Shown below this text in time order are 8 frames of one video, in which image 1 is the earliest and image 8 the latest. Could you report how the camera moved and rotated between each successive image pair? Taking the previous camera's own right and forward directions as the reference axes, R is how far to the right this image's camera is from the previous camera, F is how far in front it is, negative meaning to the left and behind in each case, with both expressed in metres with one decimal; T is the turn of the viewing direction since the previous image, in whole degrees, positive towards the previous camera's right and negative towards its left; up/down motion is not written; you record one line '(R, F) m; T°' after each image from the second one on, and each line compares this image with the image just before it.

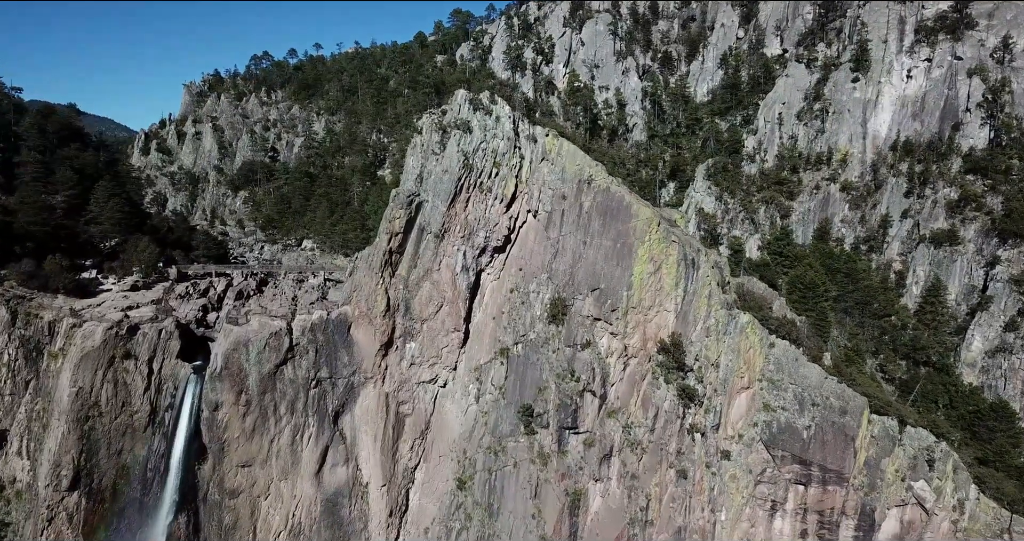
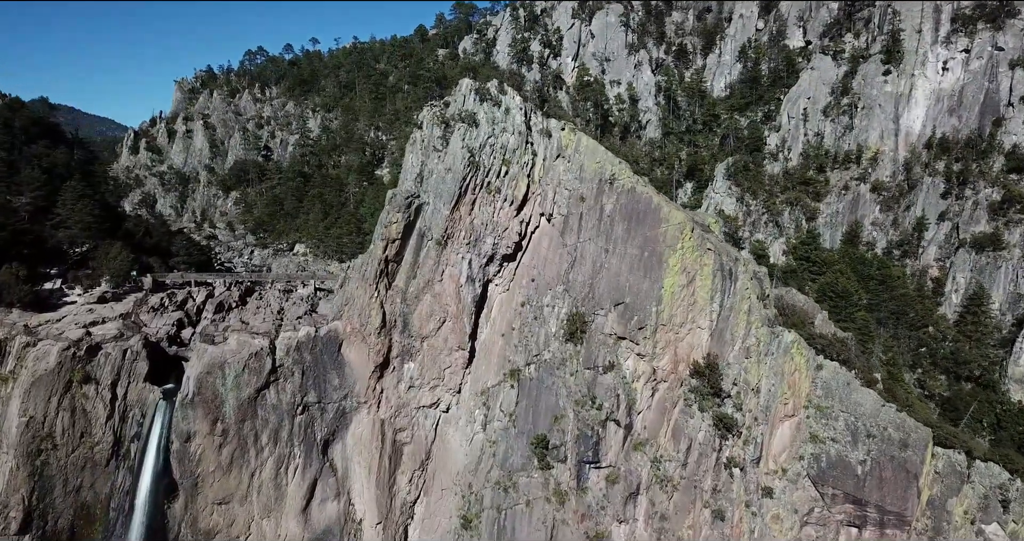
(-0.6, +3.9) m; 0°
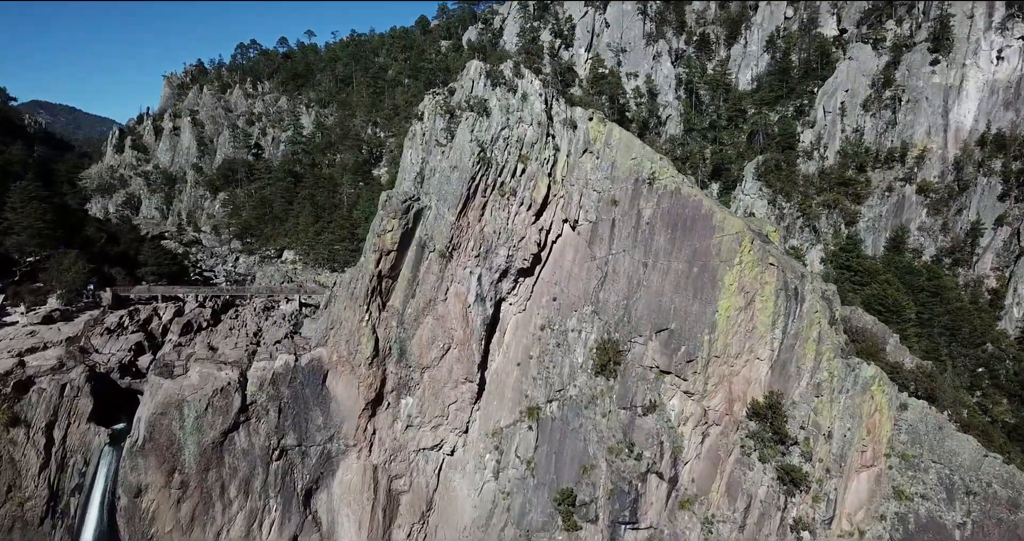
(-0.8, +5.0) m; 0°
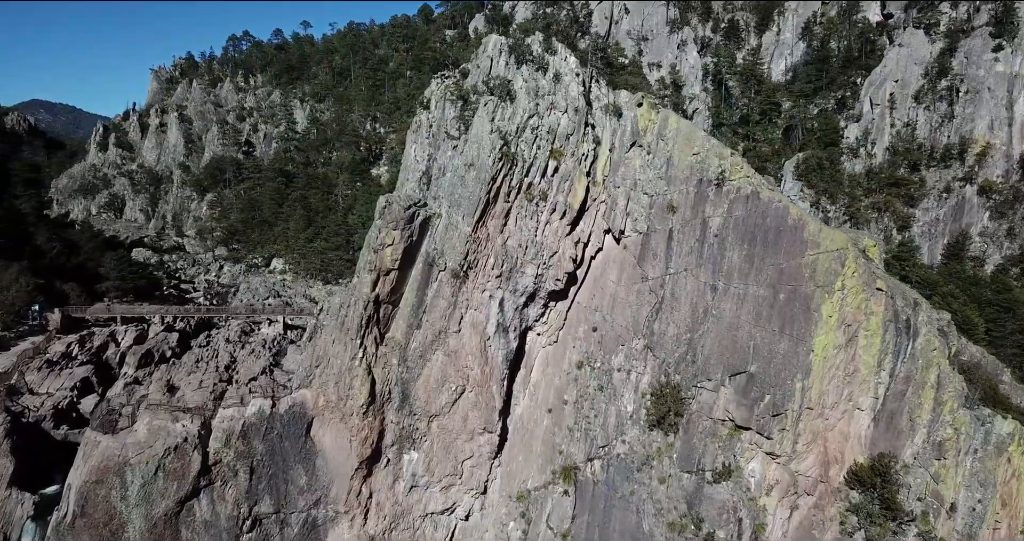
(-1.1, +5.1) m; 0°
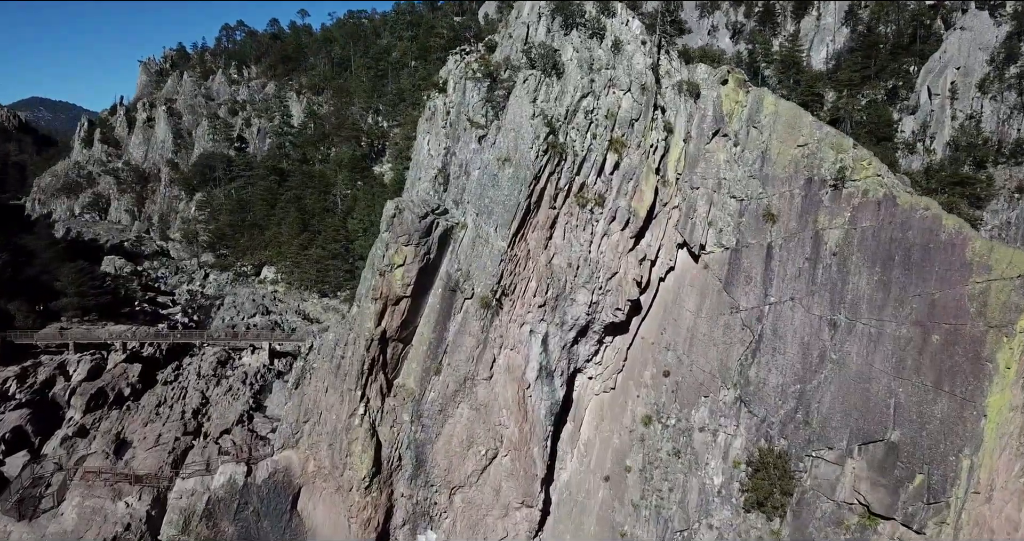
(-1.3, +4.8) m; 0°
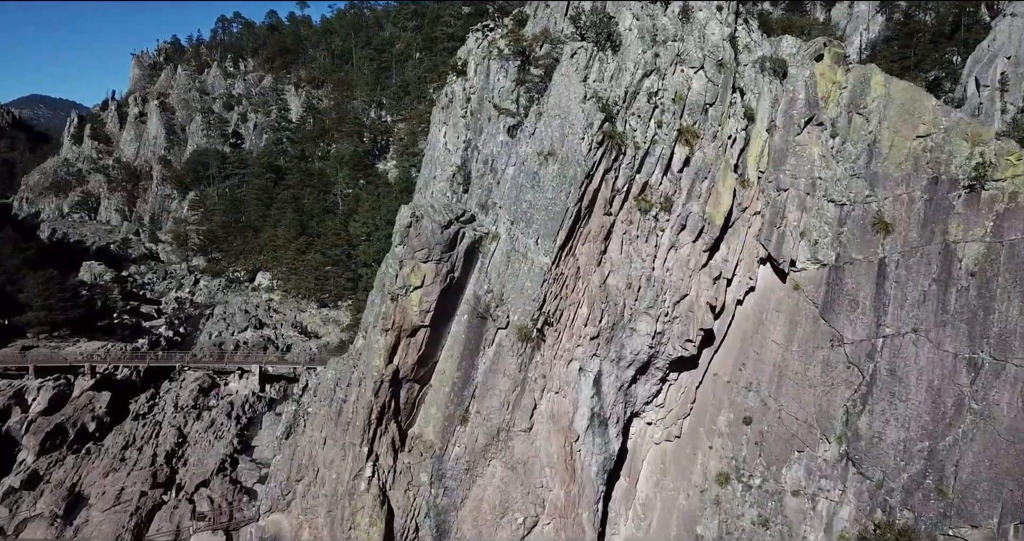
(-1.0, +3.1) m; 0°
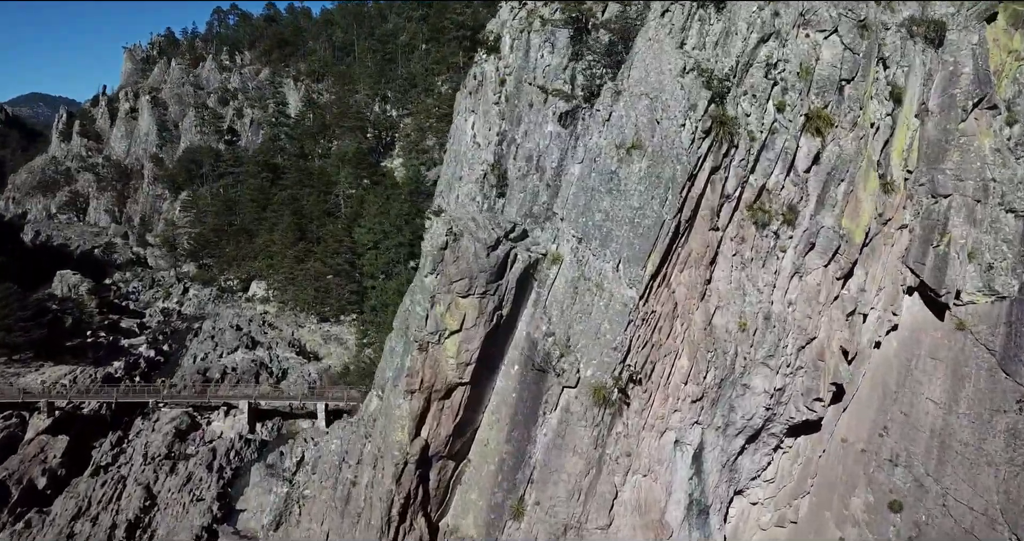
(-1.2, +3.3) m; 0°
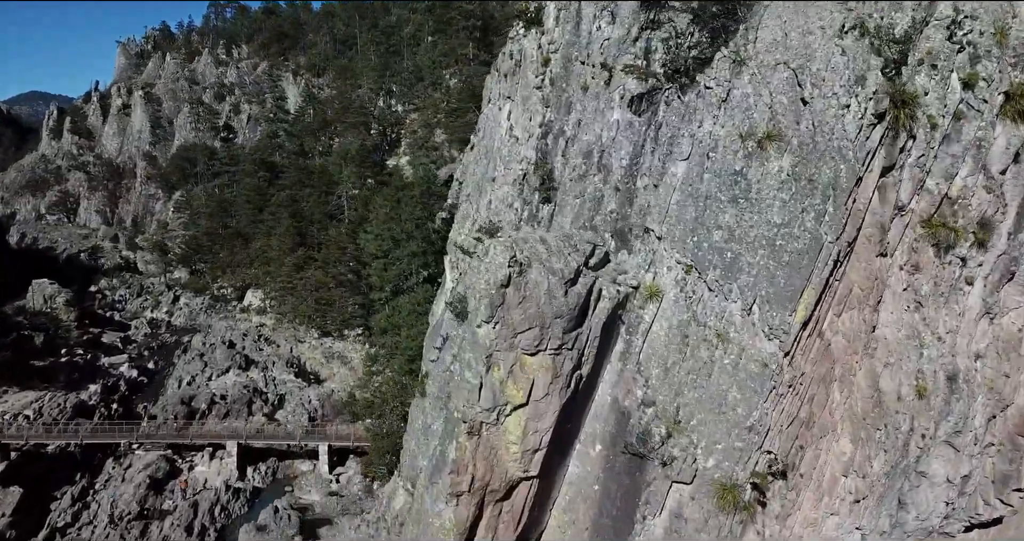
(-1.0, +2.7) m; 0°
